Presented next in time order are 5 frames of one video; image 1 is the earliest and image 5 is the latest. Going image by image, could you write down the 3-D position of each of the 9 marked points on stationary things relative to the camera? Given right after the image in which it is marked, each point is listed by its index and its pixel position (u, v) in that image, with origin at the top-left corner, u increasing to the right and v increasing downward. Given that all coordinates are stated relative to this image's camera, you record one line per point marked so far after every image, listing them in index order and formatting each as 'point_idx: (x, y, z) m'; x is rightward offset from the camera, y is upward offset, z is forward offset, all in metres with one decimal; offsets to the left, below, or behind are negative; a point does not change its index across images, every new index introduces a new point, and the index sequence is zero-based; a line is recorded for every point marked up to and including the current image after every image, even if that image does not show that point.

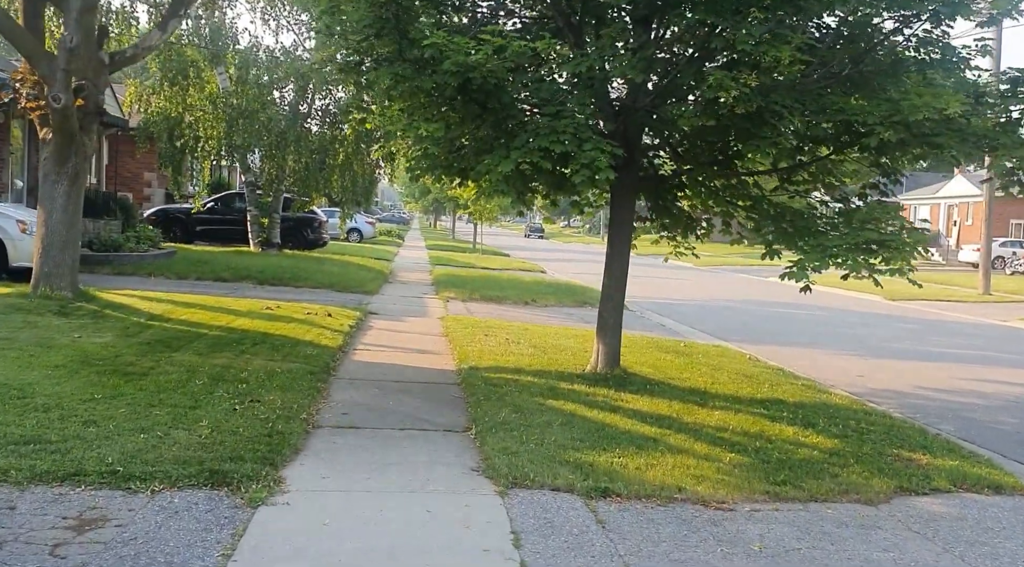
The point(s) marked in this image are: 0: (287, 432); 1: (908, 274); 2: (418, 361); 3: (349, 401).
0: (-1.6, -1.1, +7.1) m
1: (+3.1, +0.1, +7.7) m
2: (-1.1, -0.9, +11.4) m
3: (-1.4, -1.0, +8.6) m
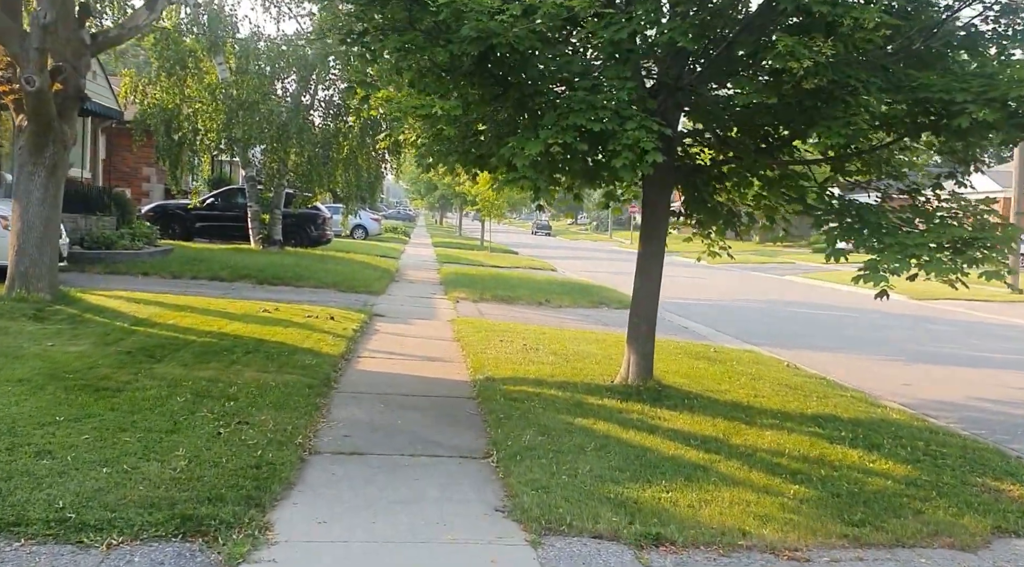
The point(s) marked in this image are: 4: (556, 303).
0: (-1.4, -1.1, +6.1) m
1: (+3.3, 0.0, +6.7) m
2: (-0.9, -0.9, +10.4) m
3: (-1.2, -1.1, +7.6) m
4: (+0.9, -0.4, +19.8) m
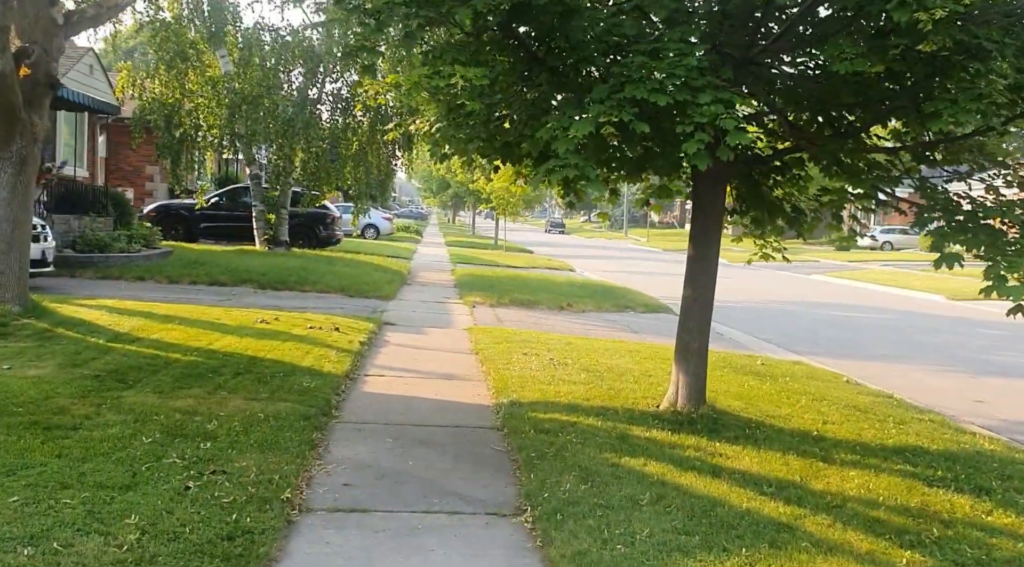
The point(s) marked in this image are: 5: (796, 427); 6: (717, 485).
0: (-1.2, -1.2, +4.8) m
1: (+3.5, 0.0, +5.4) m
2: (-0.6, -1.0, +9.1) m
3: (-1.0, -1.1, +6.3) m
4: (+1.3, -0.4, +18.5) m
5: (+2.3, -1.2, +8.0) m
6: (+1.3, -1.2, +6.1) m
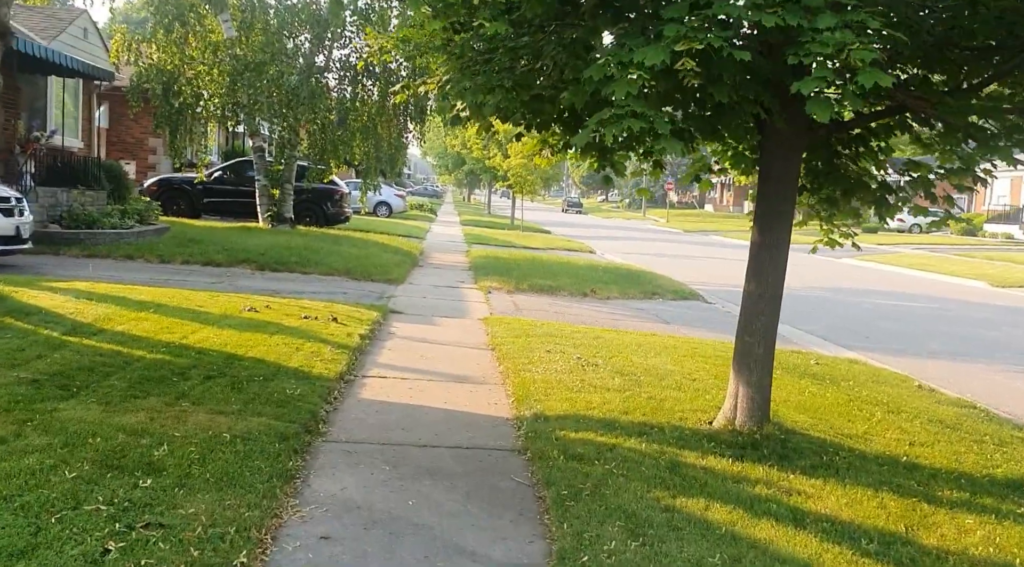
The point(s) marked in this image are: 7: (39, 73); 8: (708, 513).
0: (-1.1, -1.2, +3.4) m
1: (+3.6, 0.0, +3.9) m
2: (-0.5, -0.9, +7.7) m
3: (-0.9, -1.1, +4.9) m
4: (+1.6, -0.2, +17.1) m
5: (+2.4, -1.1, +6.6) m
6: (+1.4, -1.2, +4.7) m
7: (-9.5, +4.3, +20.0) m
8: (+1.0, -1.2, +5.0) m
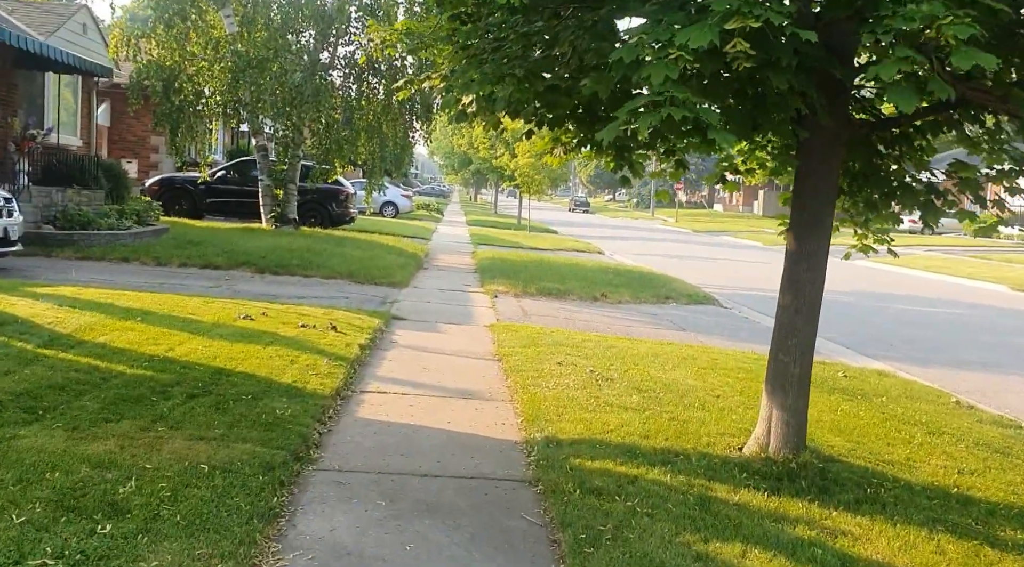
0: (-1.1, -1.2, +2.9) m
1: (+3.7, -0.1, +3.3) m
2: (-0.4, -1.0, +7.1) m
3: (-0.8, -1.2, +4.4) m
4: (+1.7, -0.2, +16.5) m
5: (+2.5, -1.2, +5.9) m
6: (+1.5, -1.3, +4.1) m
7: (-9.4, +4.2, +19.4) m
8: (+1.0, -1.2, +4.4) m
